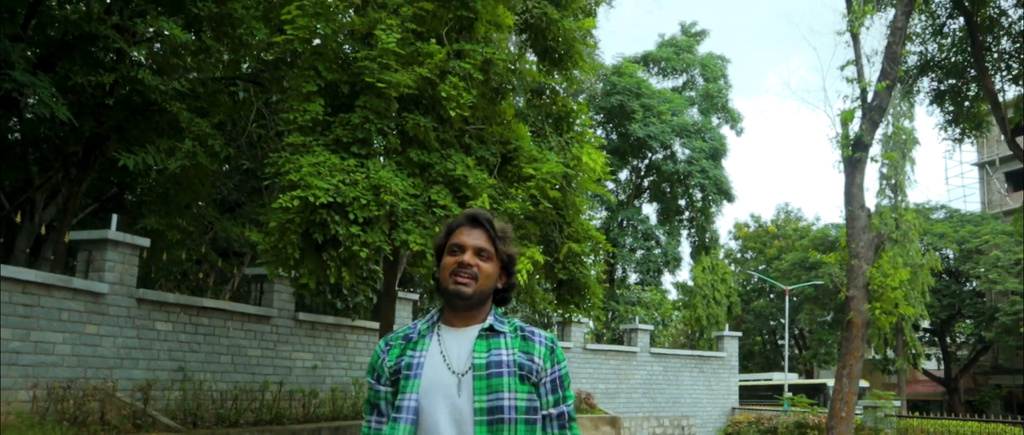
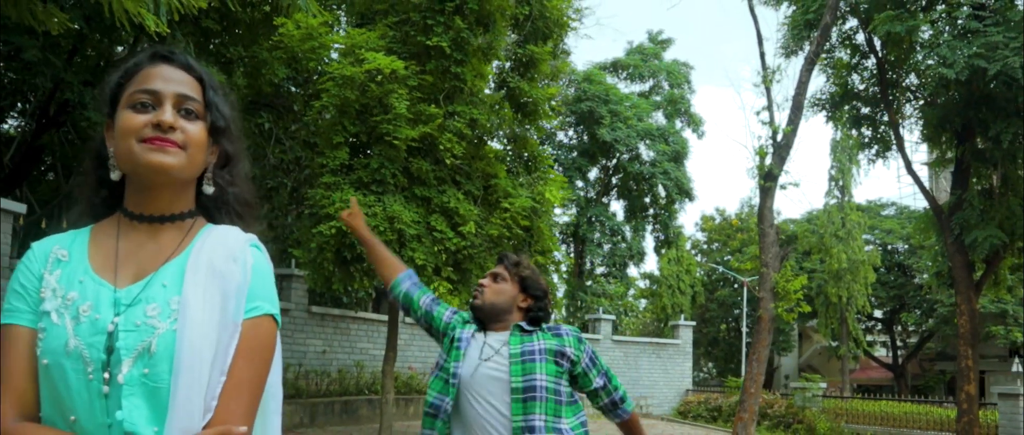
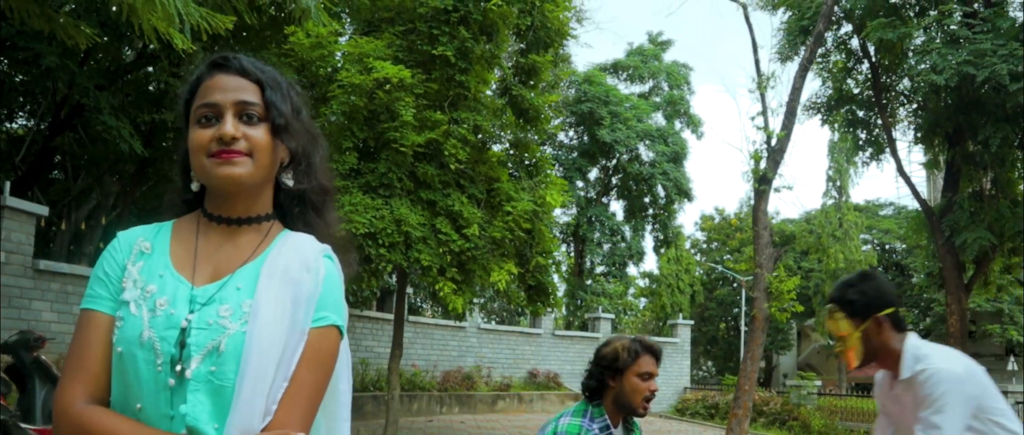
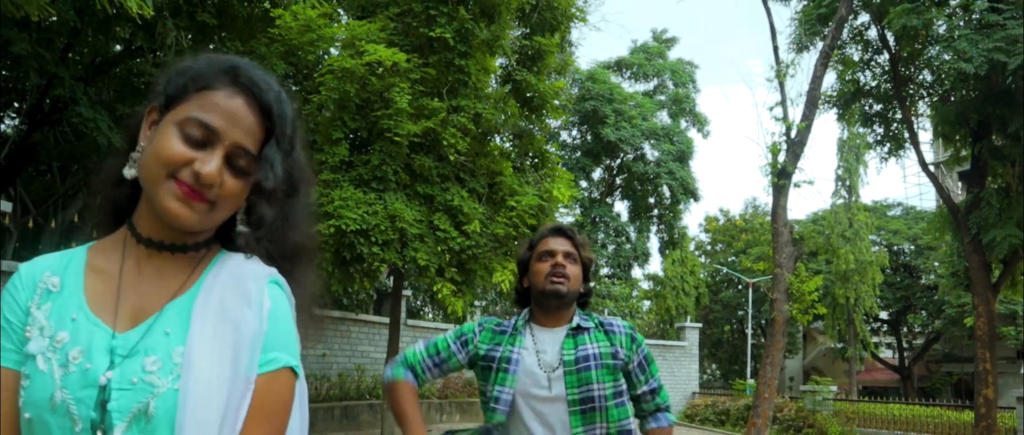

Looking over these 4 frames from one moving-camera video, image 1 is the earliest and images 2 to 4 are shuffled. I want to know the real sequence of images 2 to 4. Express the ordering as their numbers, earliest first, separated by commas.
4, 2, 3
